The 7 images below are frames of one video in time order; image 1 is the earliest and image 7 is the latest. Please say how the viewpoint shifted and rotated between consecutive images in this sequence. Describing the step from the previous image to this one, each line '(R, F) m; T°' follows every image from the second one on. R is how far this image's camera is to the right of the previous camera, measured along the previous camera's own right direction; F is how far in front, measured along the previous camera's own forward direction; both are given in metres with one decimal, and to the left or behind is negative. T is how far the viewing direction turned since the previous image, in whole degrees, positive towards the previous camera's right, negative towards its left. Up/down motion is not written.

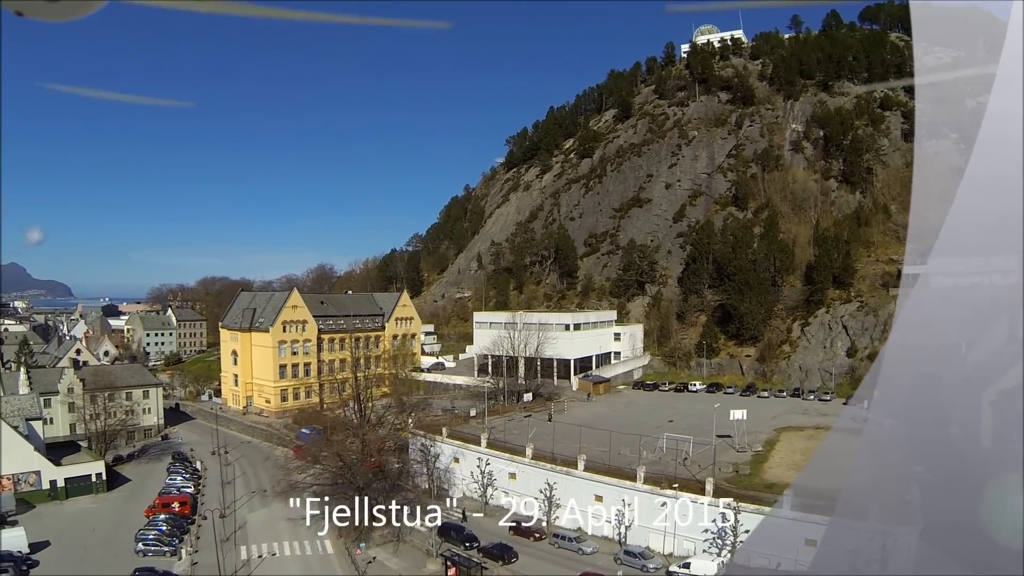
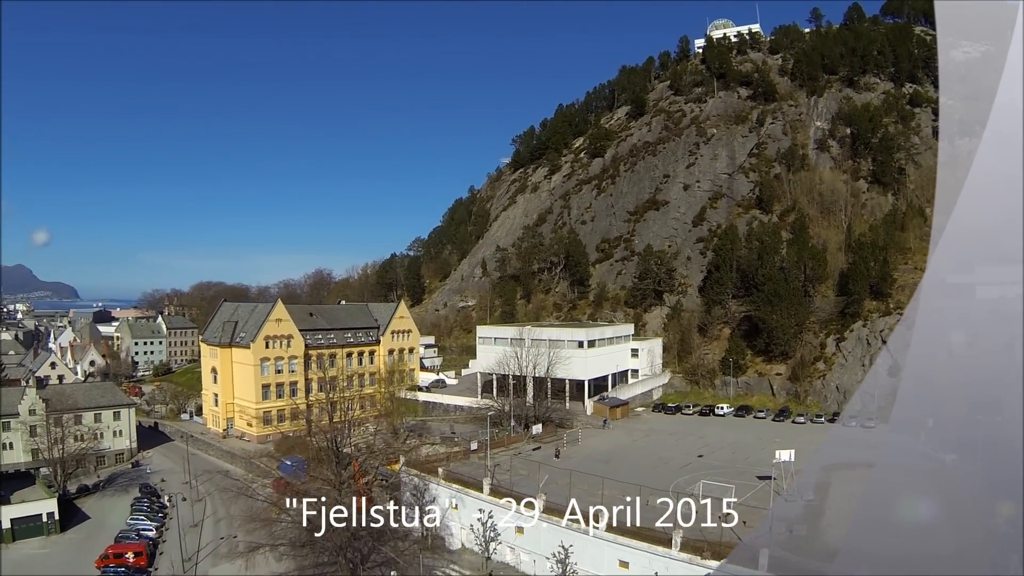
(0.0, +3.5) m; -1°
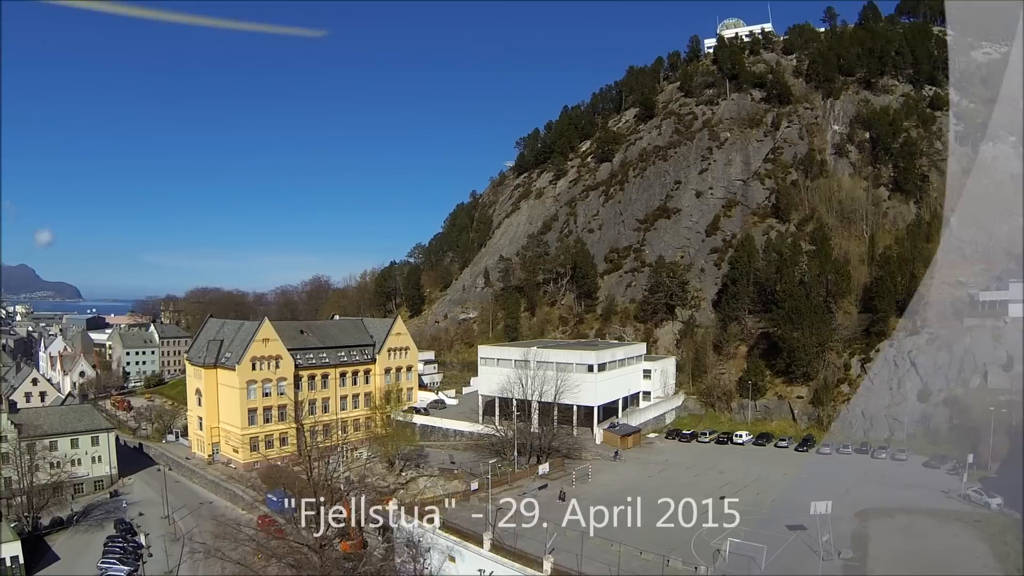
(0.0, +2.2) m; 0°
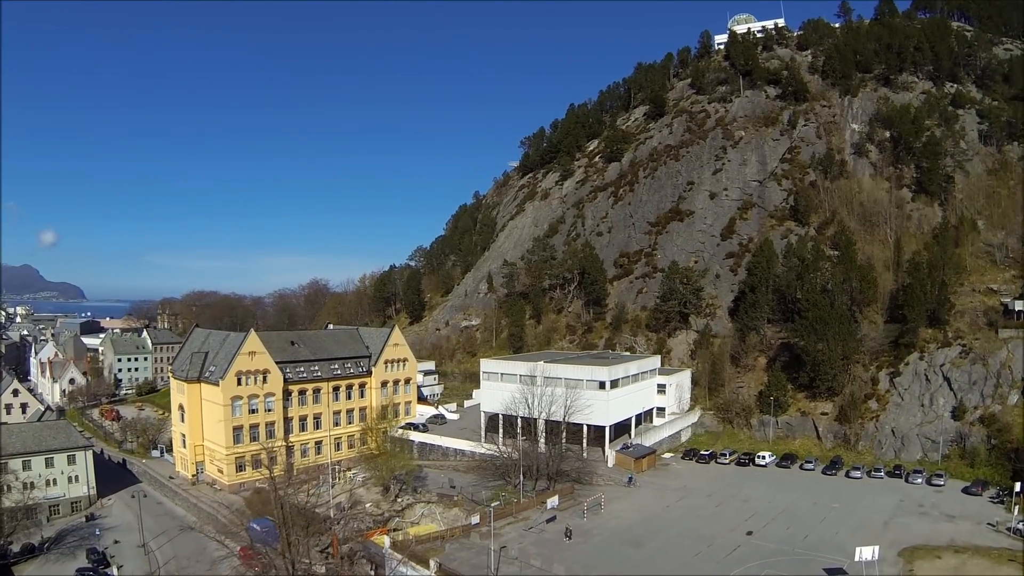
(0.0, +2.2) m; 0°
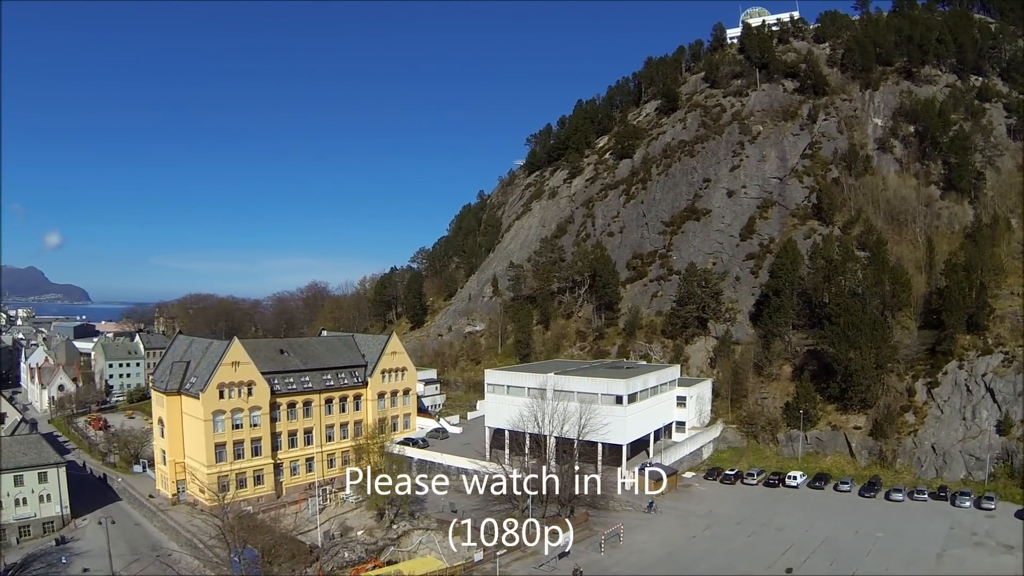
(-0.1, +2.4) m; 0°
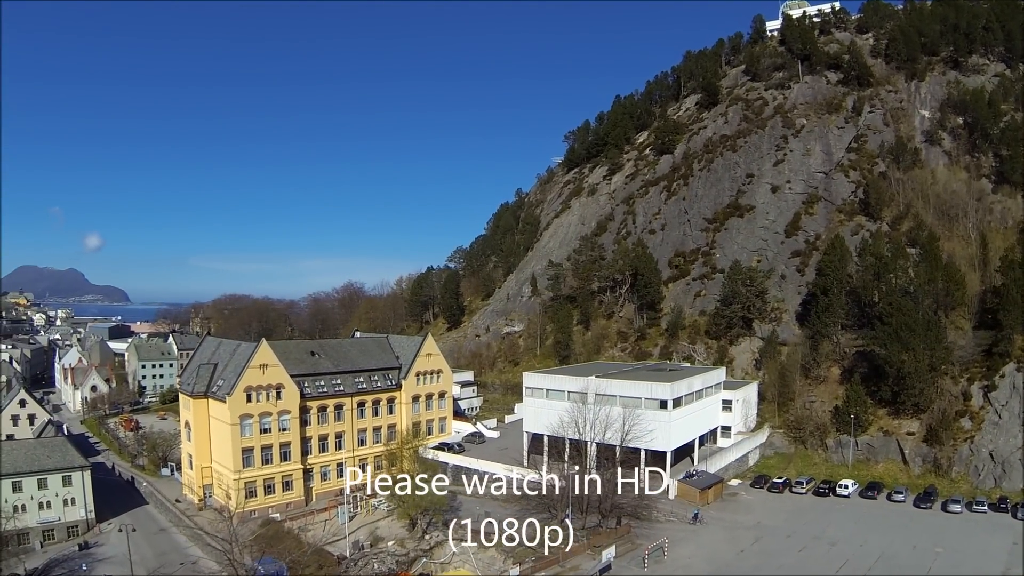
(-0.5, +0.3) m; -2°
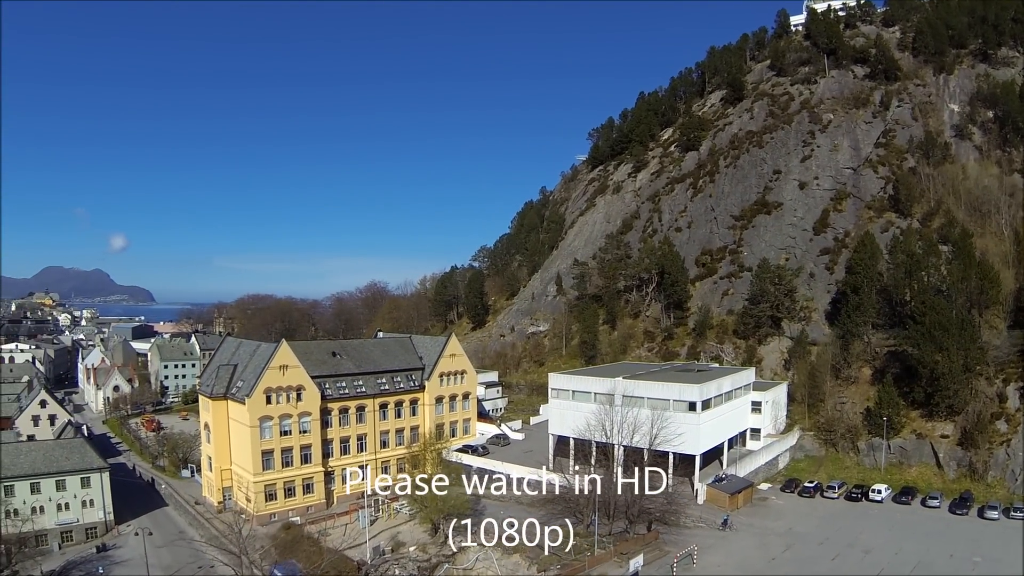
(-0.4, +0.1) m; -1°
